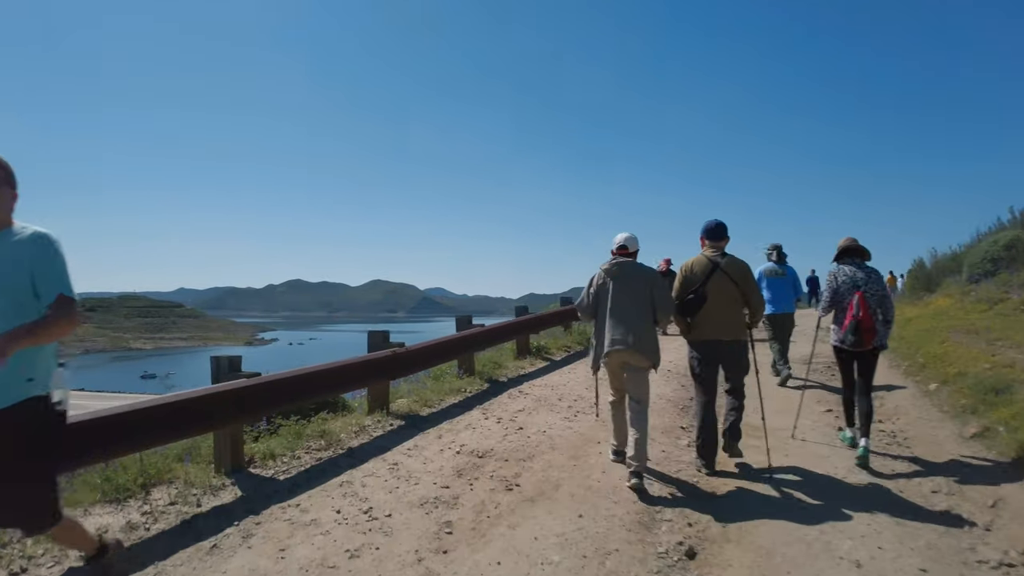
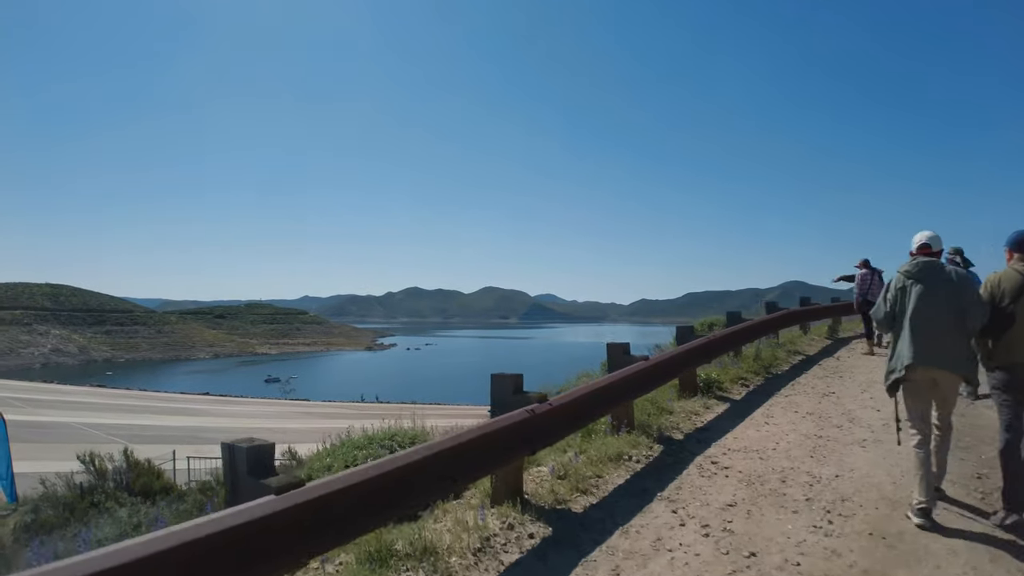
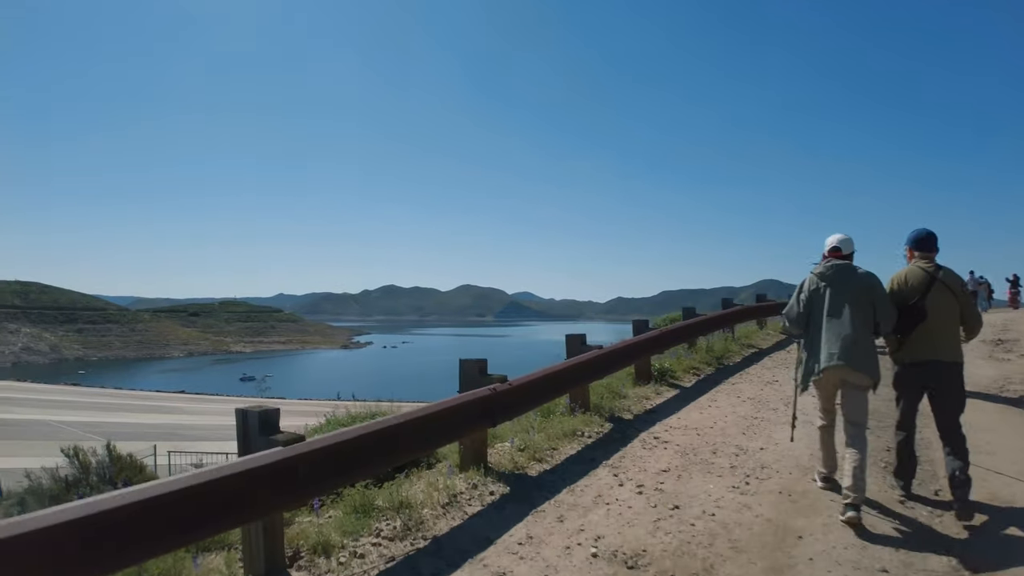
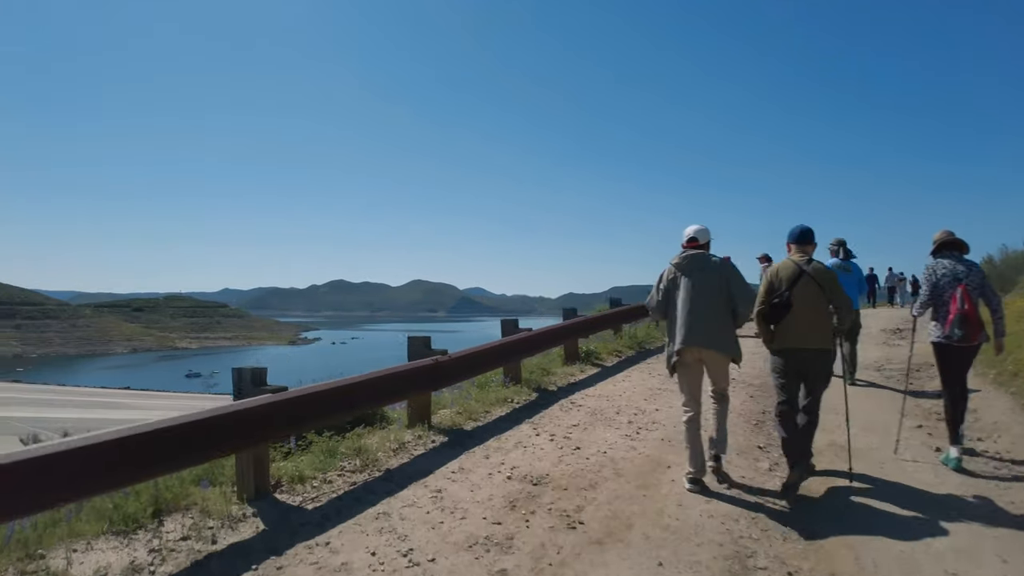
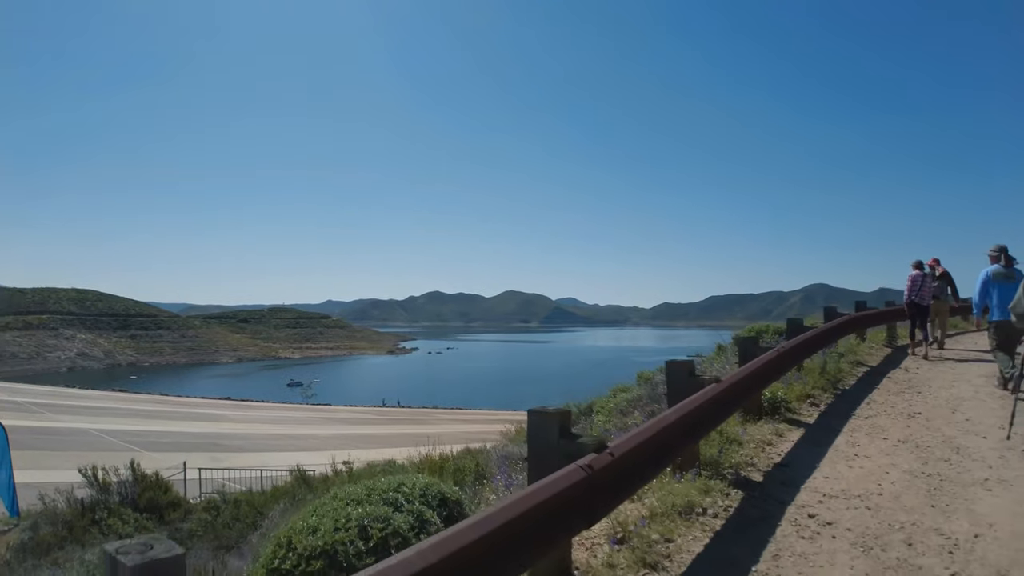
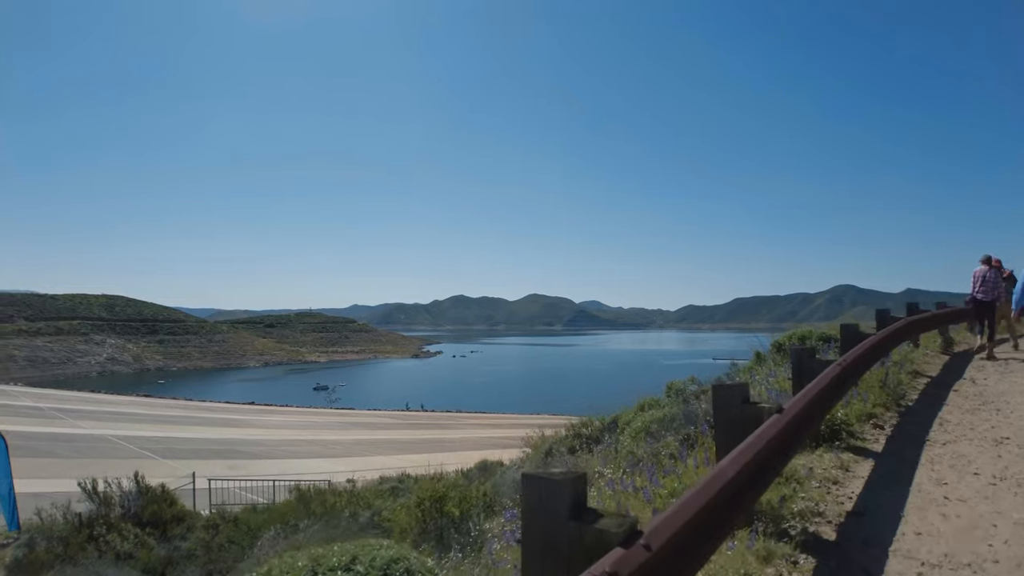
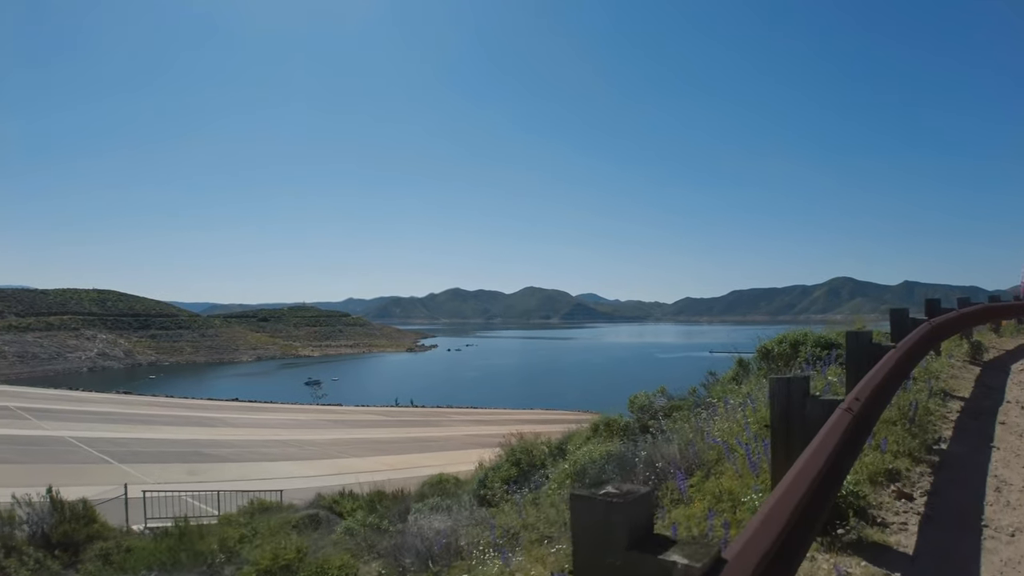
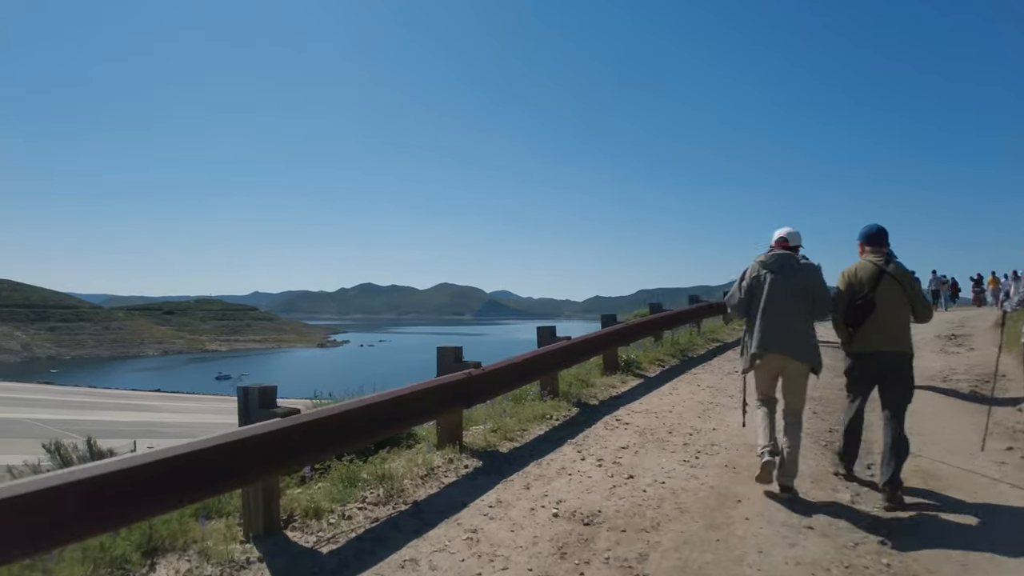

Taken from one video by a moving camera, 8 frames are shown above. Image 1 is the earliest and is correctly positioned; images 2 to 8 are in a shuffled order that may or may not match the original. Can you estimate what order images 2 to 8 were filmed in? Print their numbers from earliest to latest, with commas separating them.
4, 8, 3, 2, 5, 6, 7
